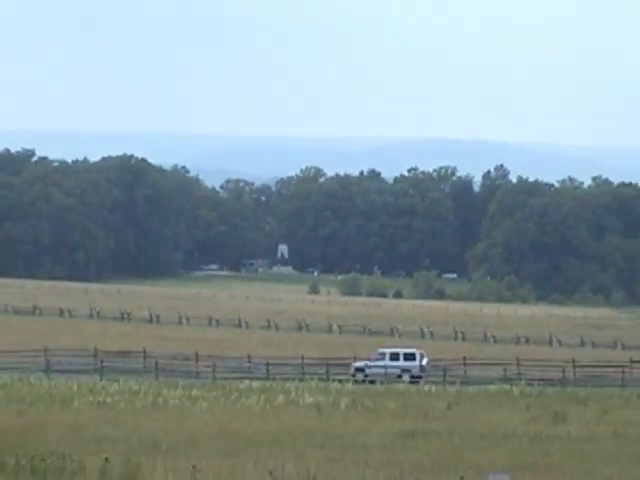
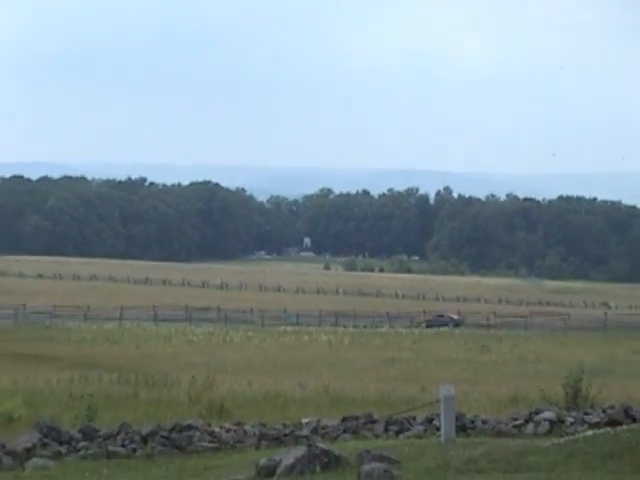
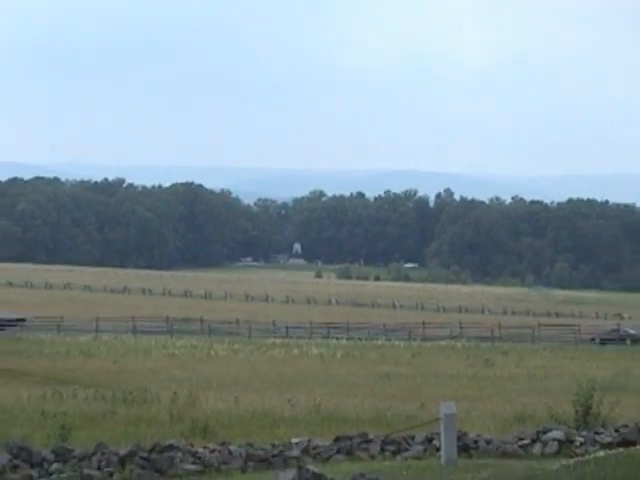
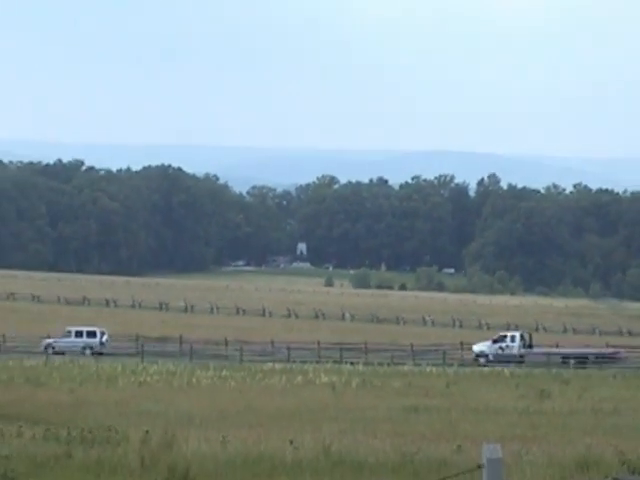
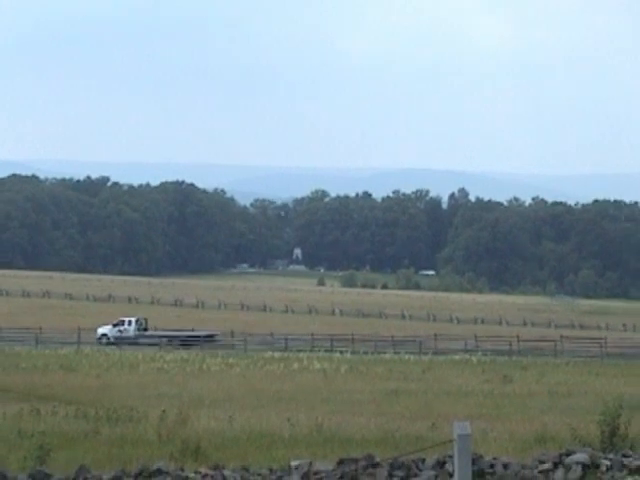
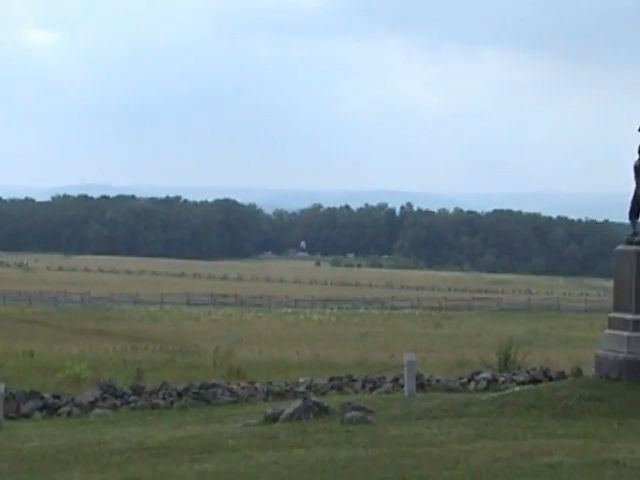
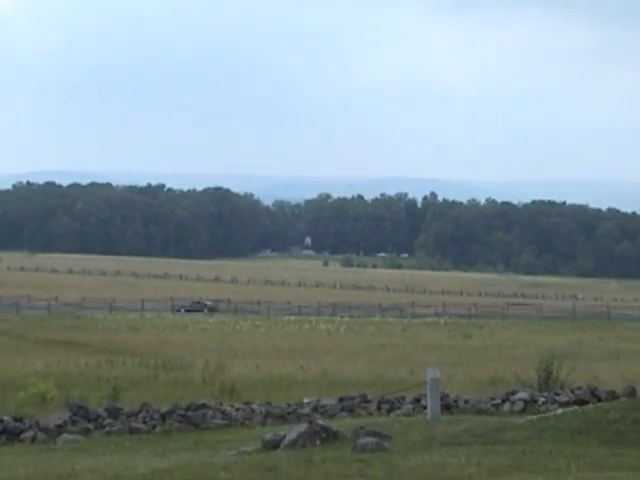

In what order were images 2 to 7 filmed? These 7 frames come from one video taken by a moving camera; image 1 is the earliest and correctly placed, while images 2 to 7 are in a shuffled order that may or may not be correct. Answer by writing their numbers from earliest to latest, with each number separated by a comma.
4, 5, 3, 2, 7, 6
